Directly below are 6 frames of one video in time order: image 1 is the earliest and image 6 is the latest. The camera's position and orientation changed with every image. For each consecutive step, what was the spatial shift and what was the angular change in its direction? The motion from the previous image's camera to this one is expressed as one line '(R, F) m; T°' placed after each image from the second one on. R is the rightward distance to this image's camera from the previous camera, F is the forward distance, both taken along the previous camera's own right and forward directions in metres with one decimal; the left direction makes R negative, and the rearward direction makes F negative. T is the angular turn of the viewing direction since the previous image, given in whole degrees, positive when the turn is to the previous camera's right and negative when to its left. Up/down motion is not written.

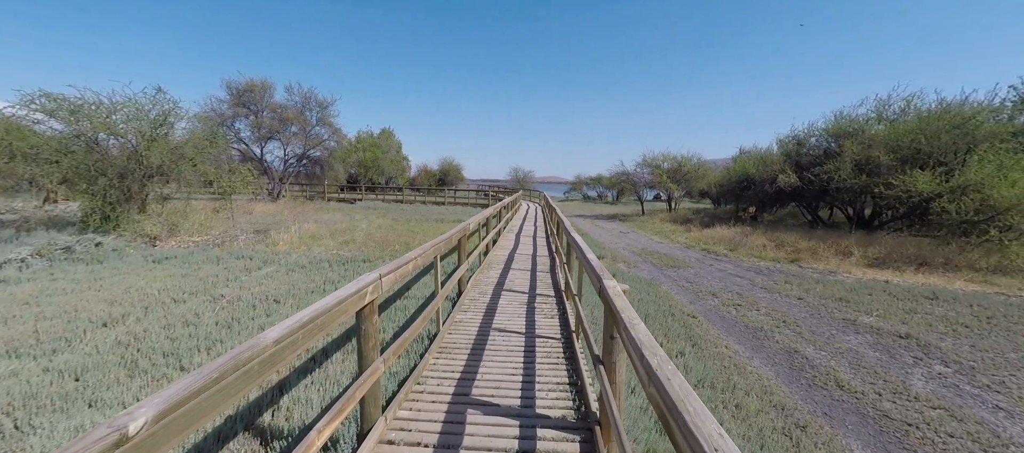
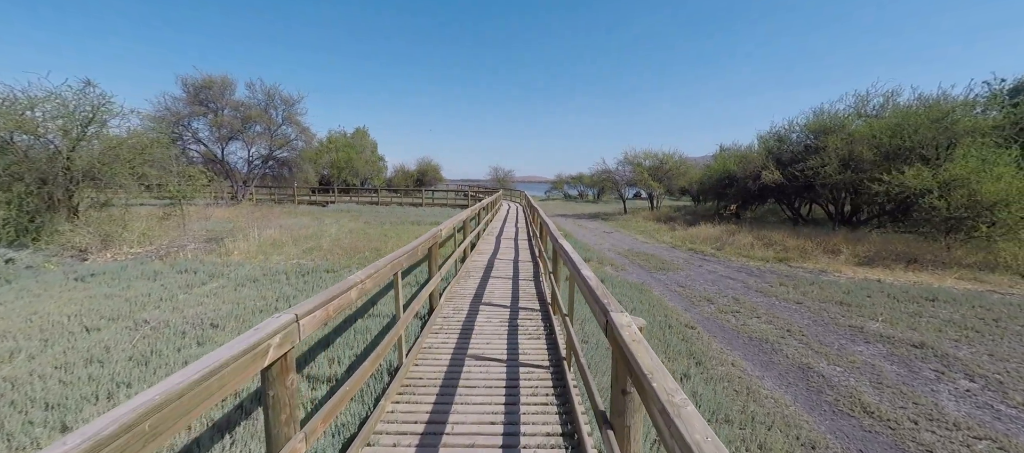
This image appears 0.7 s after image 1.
(0.0, +0.7) m; +3°
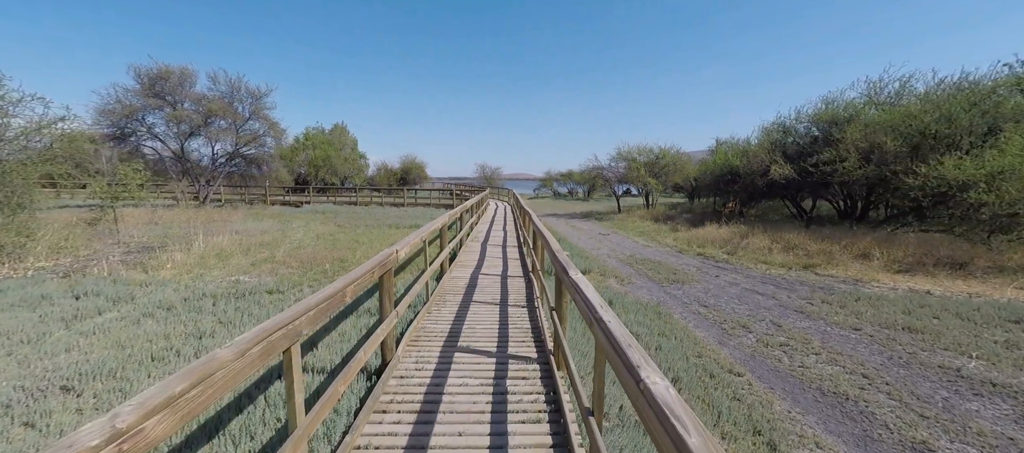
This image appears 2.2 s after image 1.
(0.0, +1.4) m; +2°
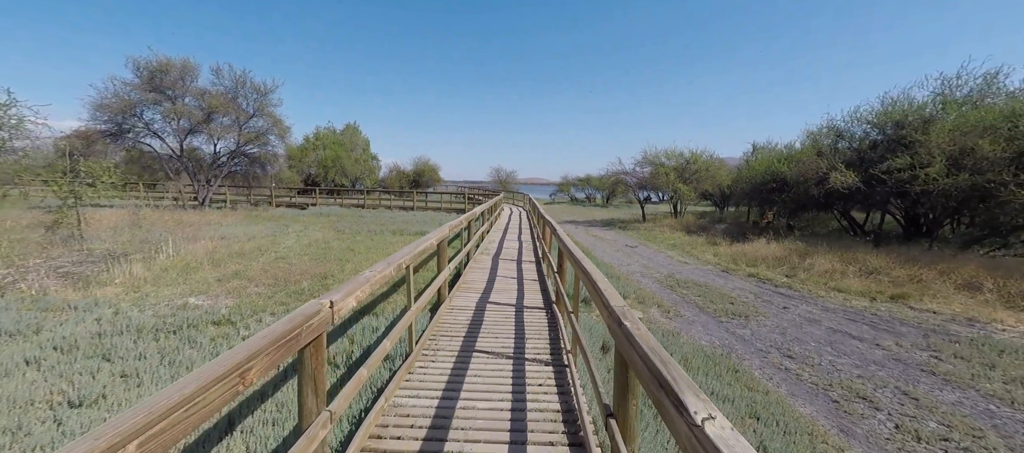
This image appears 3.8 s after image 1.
(-0.1, +1.5) m; -2°
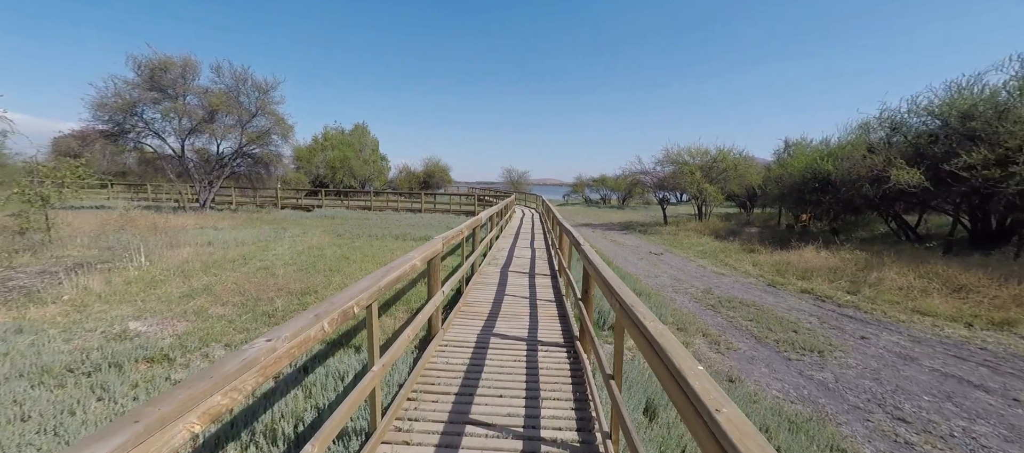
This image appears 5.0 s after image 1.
(0.0, +1.2) m; -2°
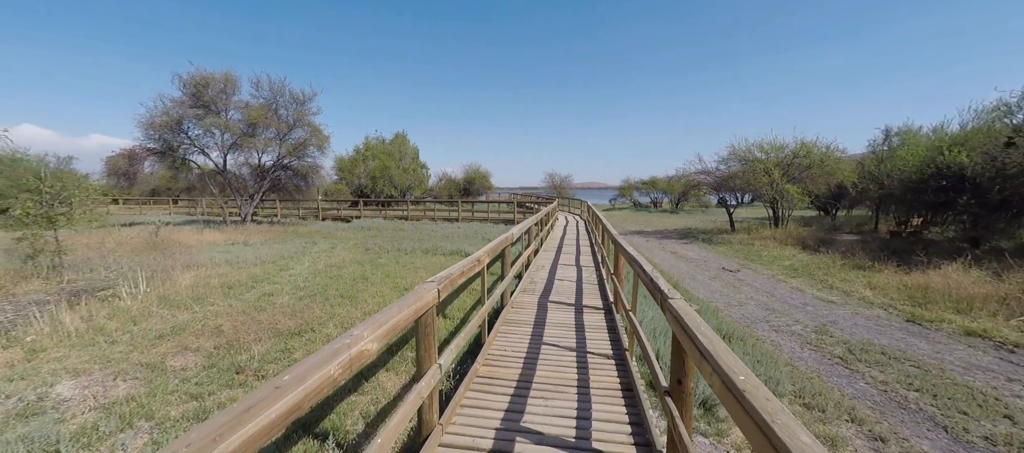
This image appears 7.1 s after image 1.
(+0.1, +1.6) m; -6°
